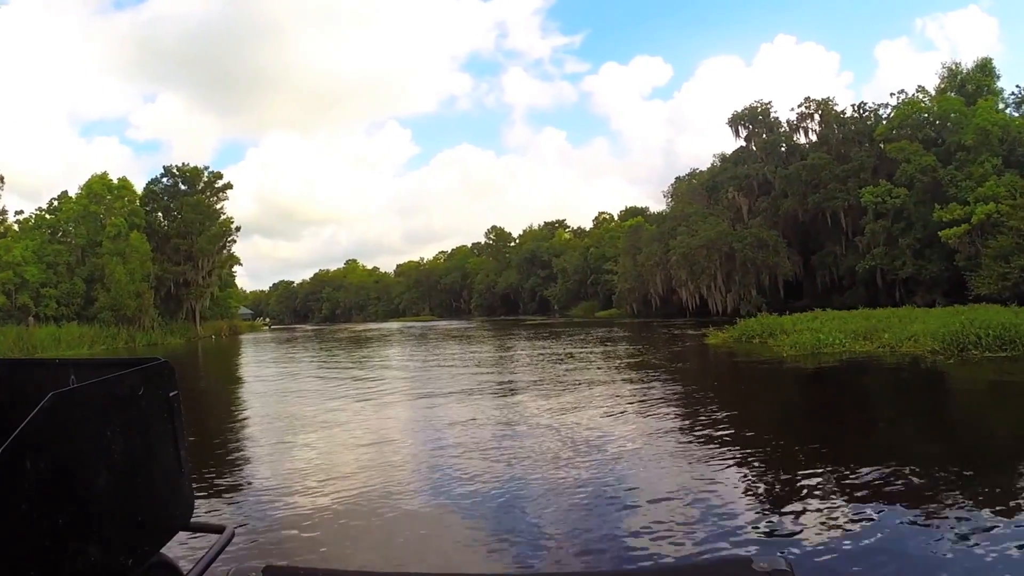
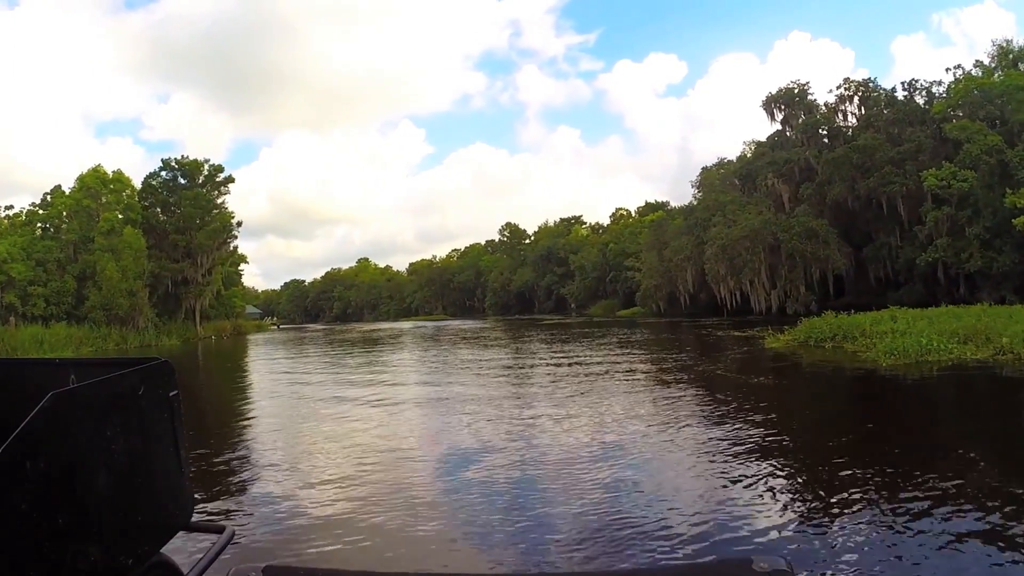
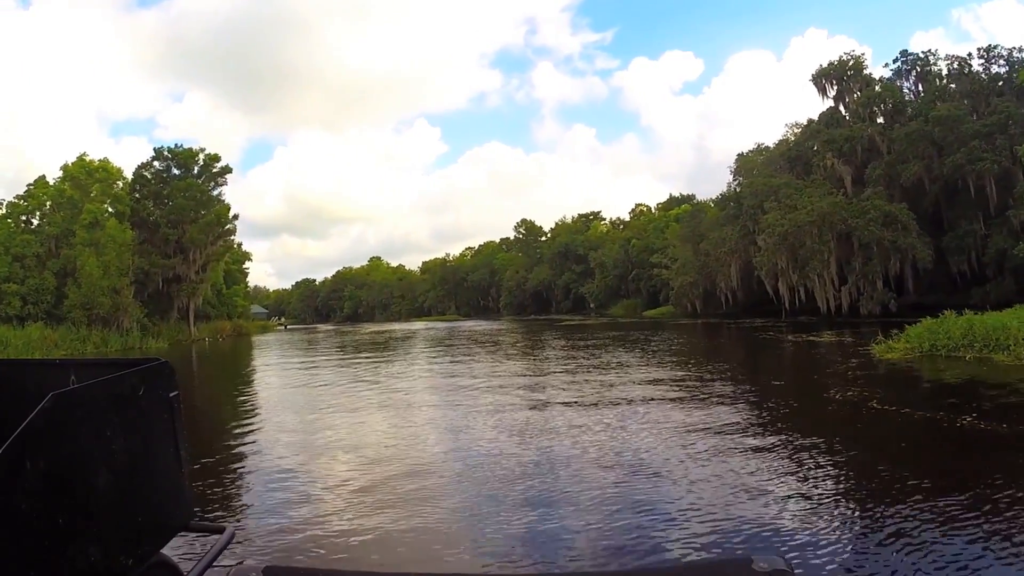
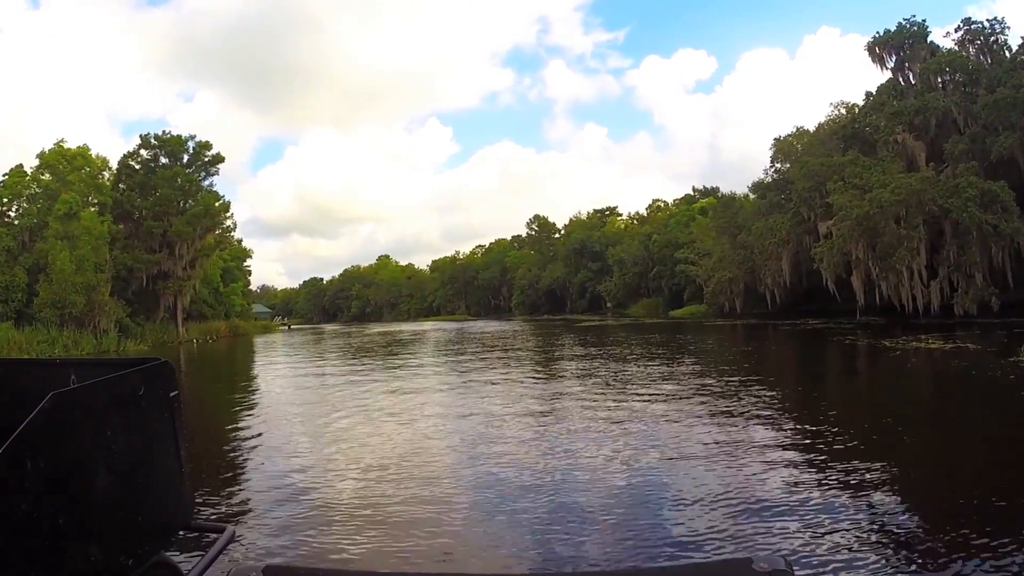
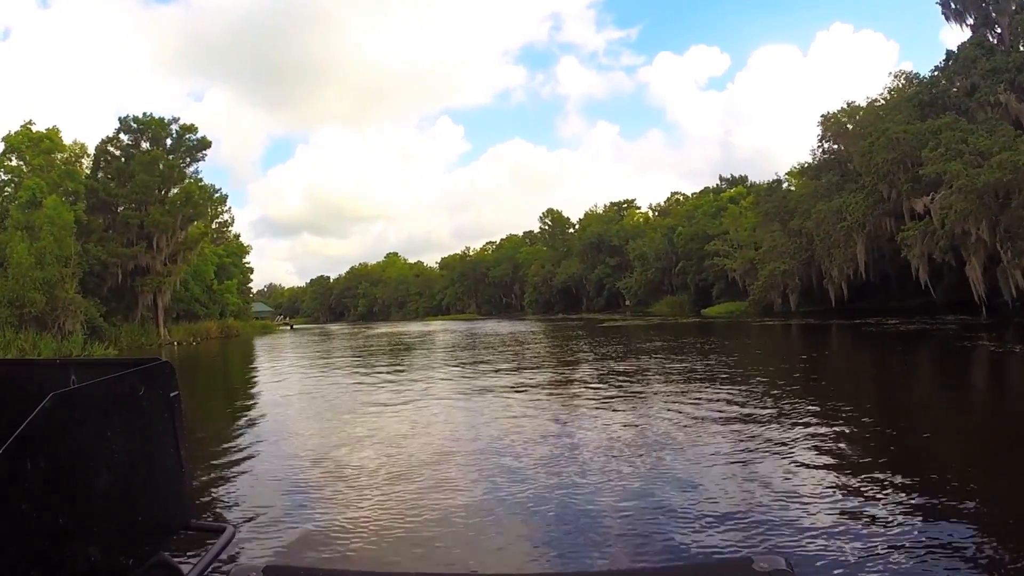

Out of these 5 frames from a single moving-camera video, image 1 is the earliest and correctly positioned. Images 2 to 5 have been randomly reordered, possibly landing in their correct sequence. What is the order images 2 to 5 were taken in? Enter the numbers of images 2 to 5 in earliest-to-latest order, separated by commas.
2, 3, 4, 5
